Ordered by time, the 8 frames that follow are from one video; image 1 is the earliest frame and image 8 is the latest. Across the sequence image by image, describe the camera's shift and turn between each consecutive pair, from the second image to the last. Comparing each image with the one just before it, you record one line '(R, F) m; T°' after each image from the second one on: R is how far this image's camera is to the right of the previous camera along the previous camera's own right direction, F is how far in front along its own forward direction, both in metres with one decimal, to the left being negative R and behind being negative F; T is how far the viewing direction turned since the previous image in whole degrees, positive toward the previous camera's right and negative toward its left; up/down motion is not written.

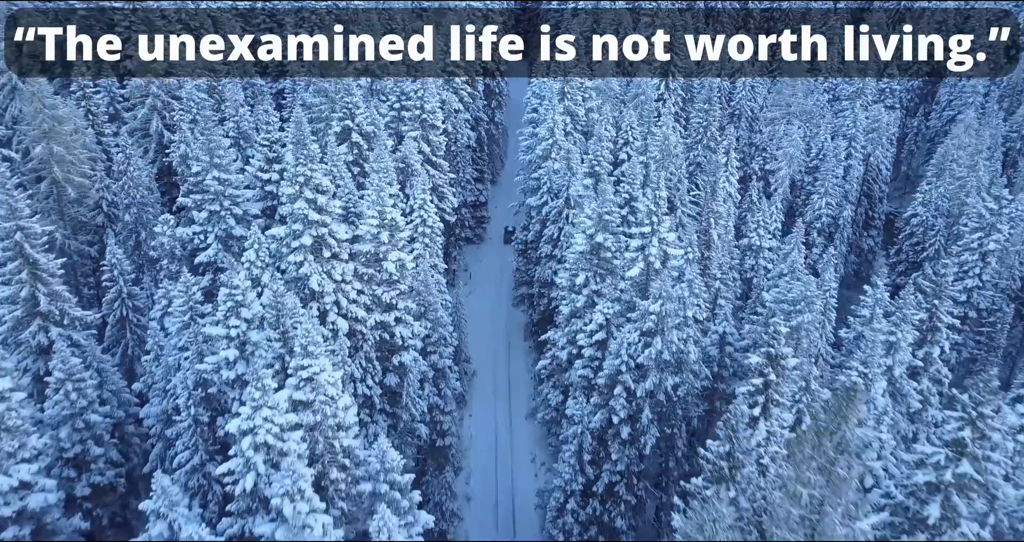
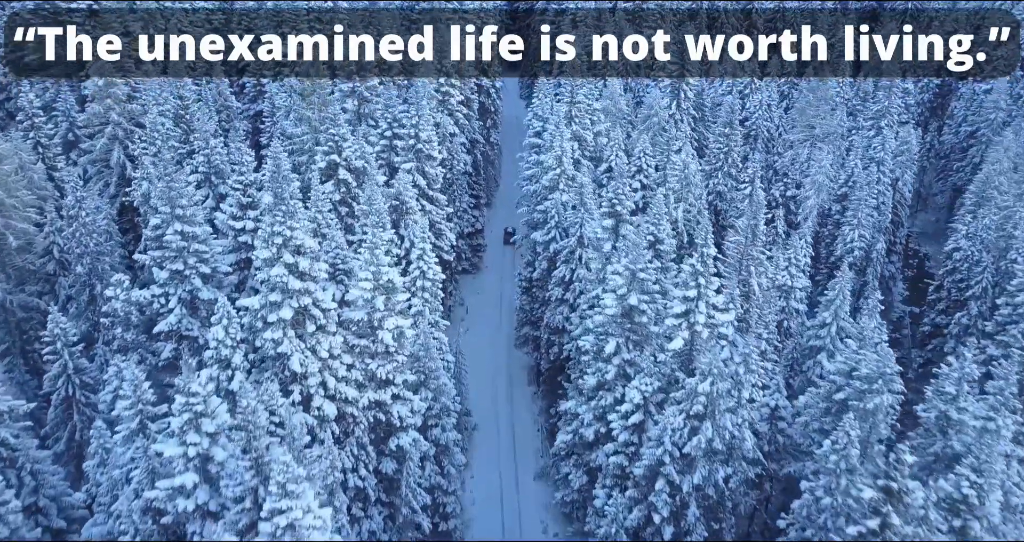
(-1.0, +4.0) m; +1°
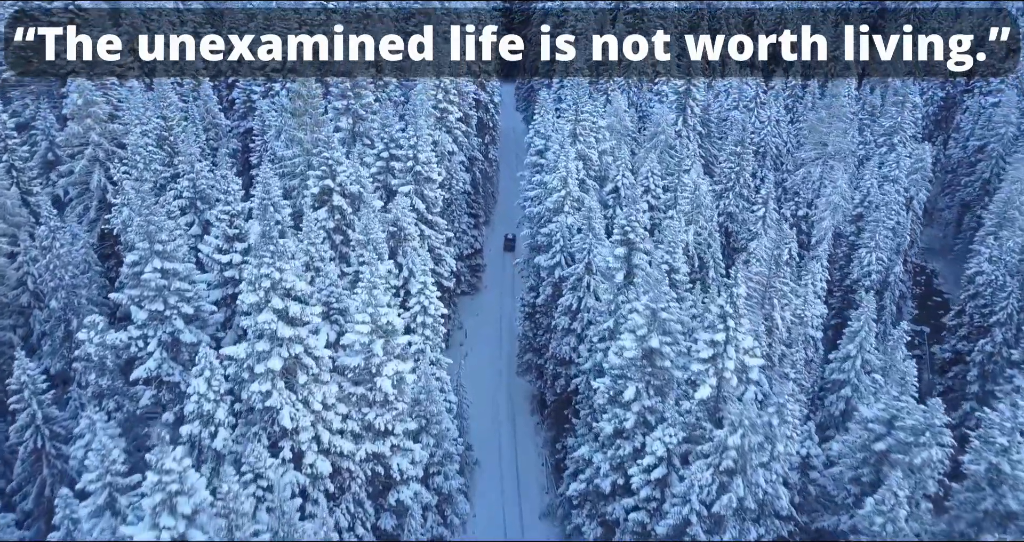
(-0.5, +1.8) m; +1°
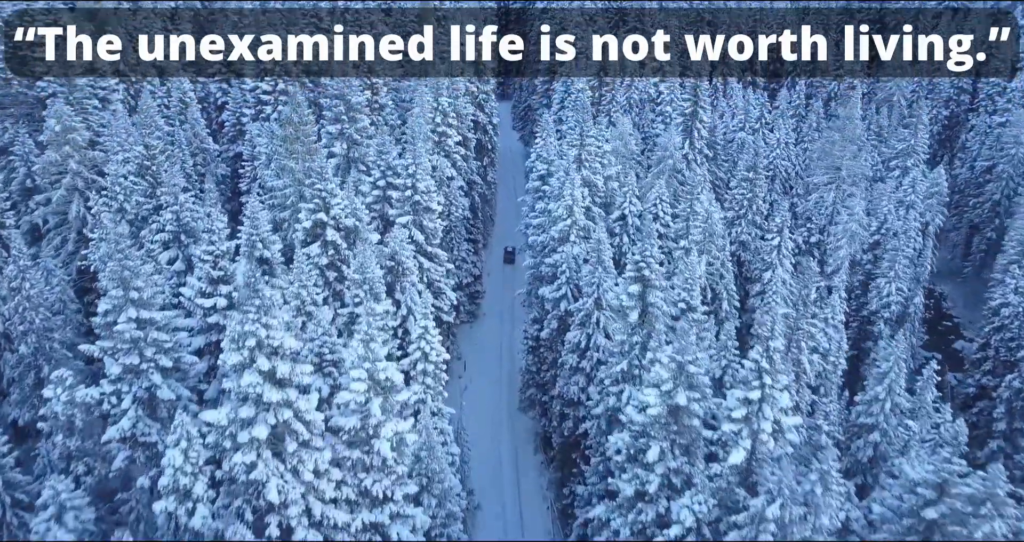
(-0.5, +1.8) m; +1°
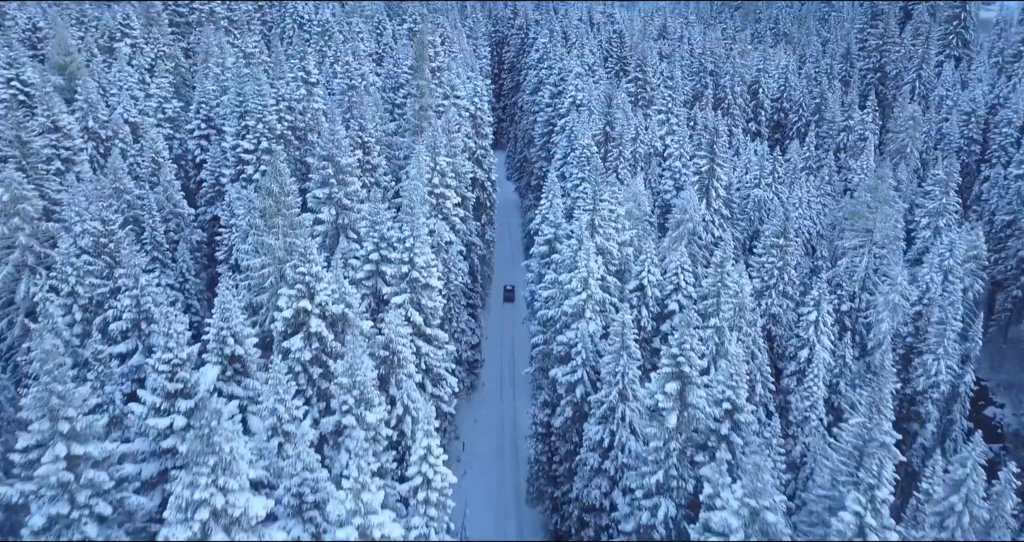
(-0.8, +3.6) m; +1°
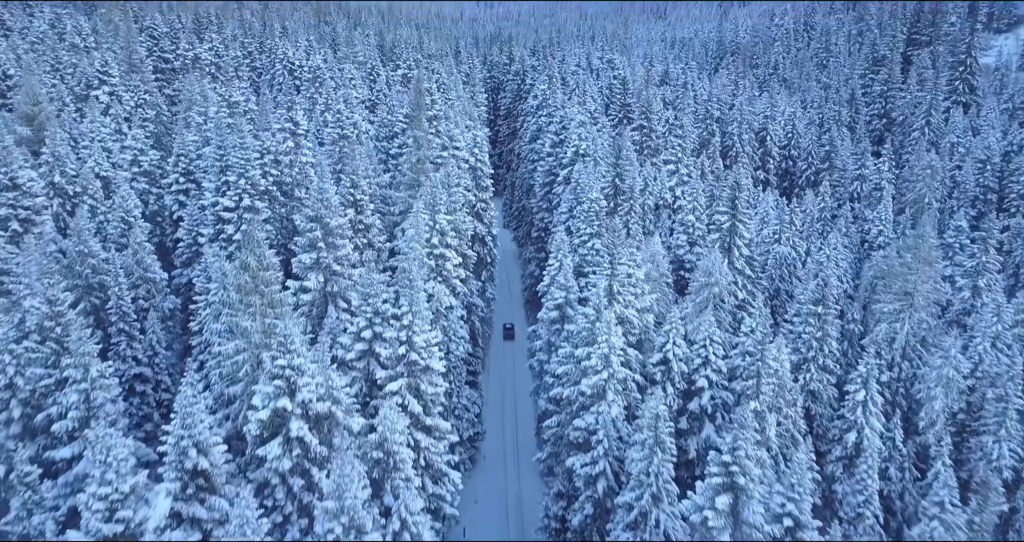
(-0.7, +3.4) m; +1°
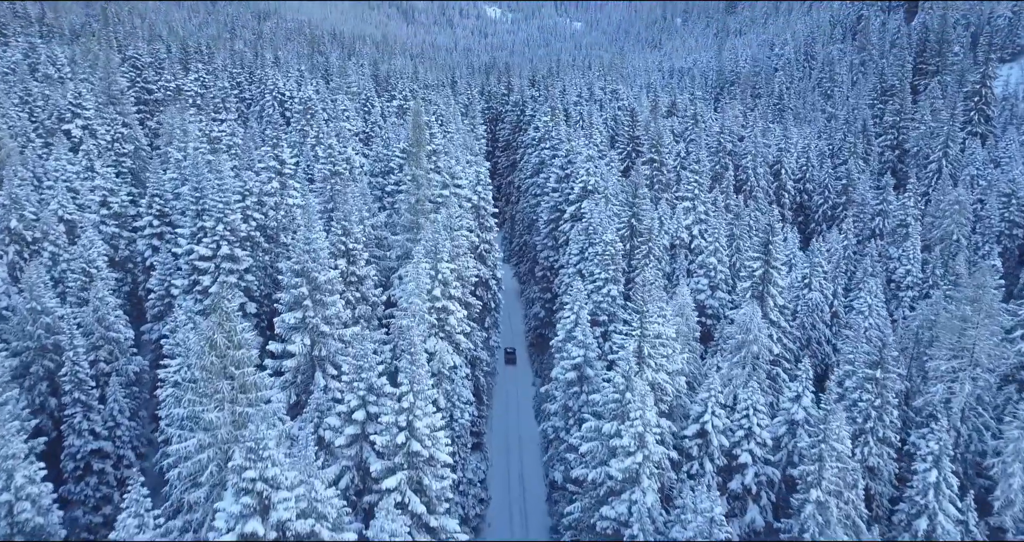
(-0.7, +3.7) m; +1°
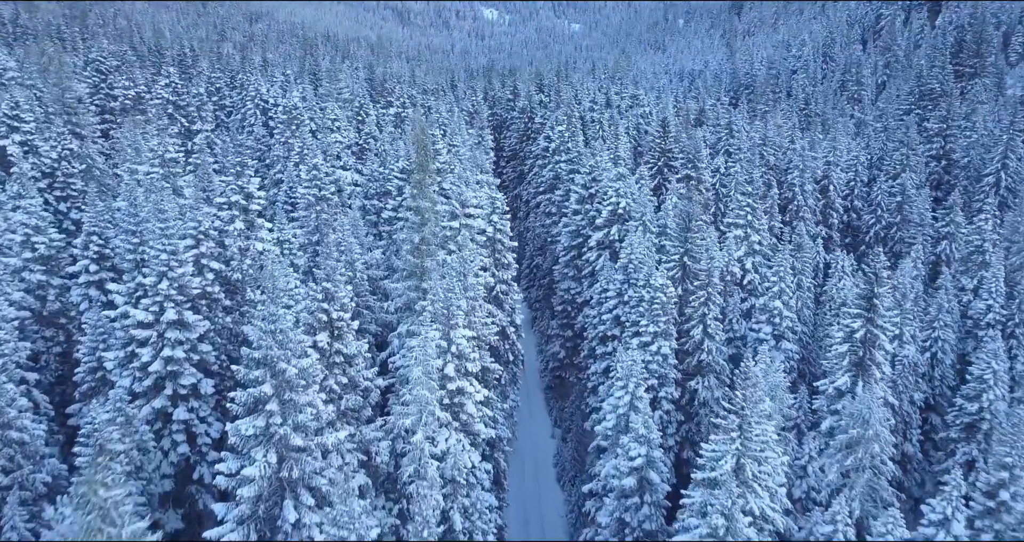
(-1.3, +7.4) m; 0°
